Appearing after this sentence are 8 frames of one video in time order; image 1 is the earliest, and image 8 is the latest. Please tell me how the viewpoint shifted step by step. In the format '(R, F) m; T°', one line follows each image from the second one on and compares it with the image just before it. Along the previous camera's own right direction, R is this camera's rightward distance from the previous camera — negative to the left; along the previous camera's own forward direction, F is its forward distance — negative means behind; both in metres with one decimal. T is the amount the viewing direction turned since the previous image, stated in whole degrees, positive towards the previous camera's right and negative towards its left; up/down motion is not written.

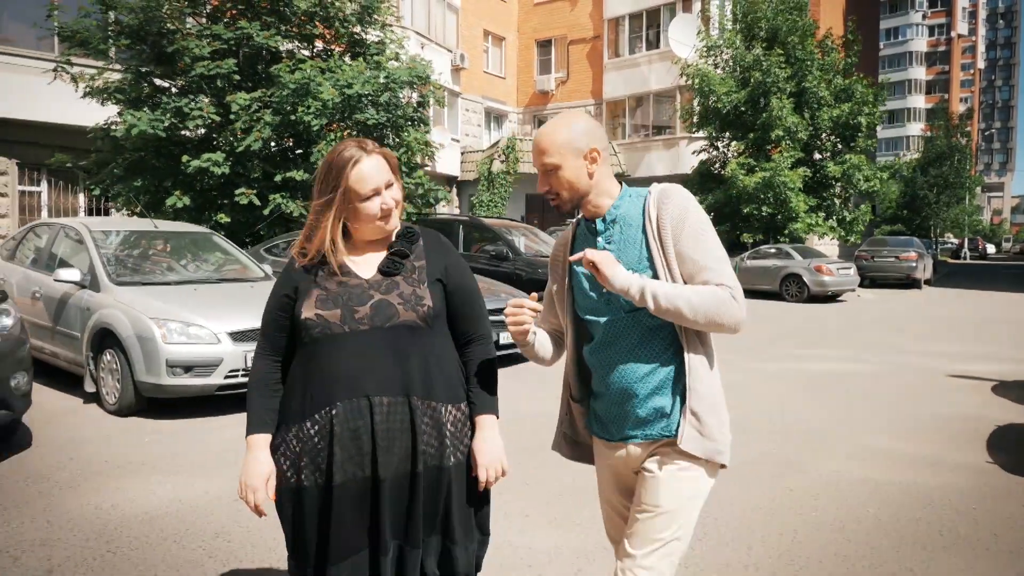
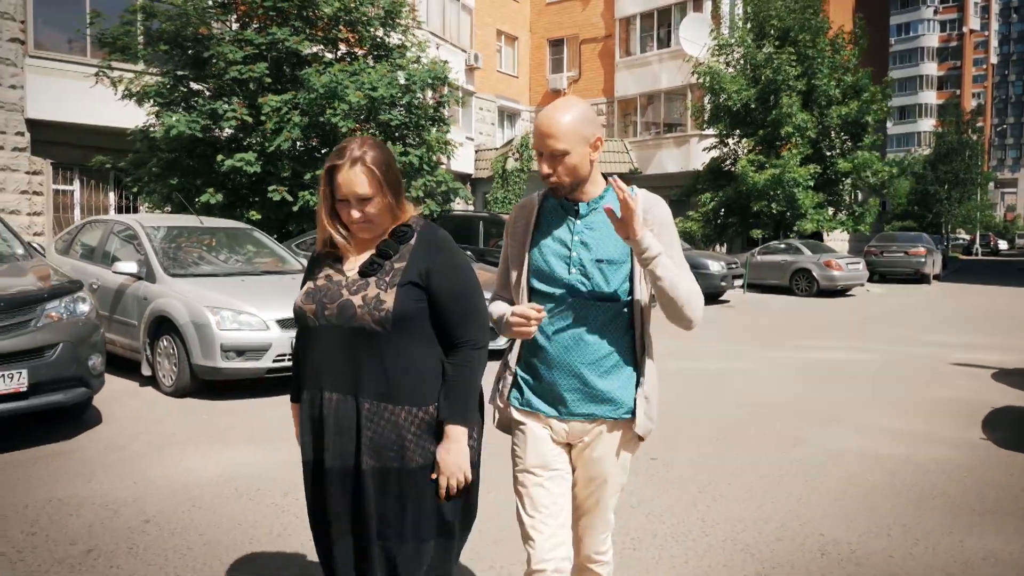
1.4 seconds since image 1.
(-0.1, -0.5) m; -1°
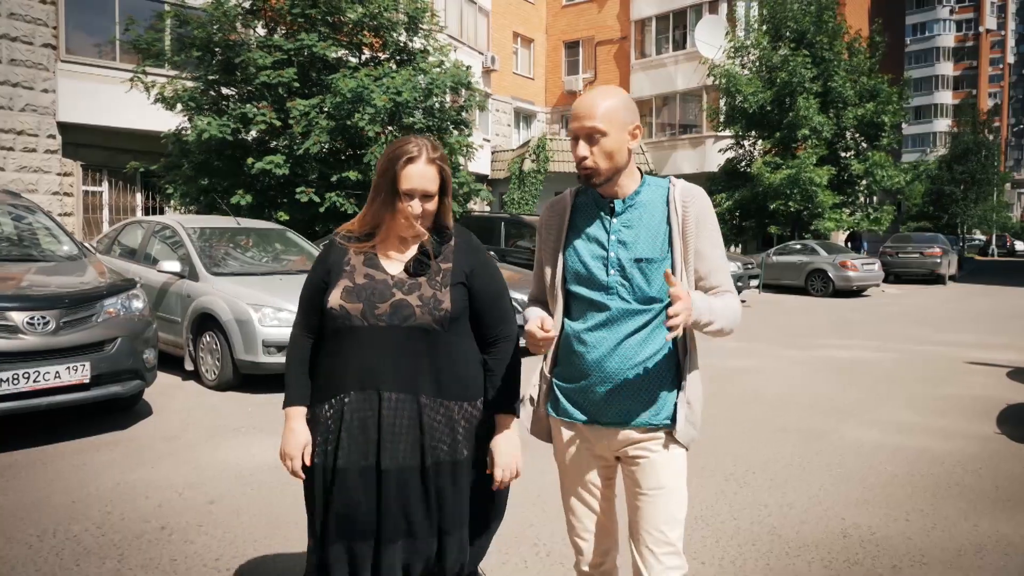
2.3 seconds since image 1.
(-0.1, -0.3) m; -1°
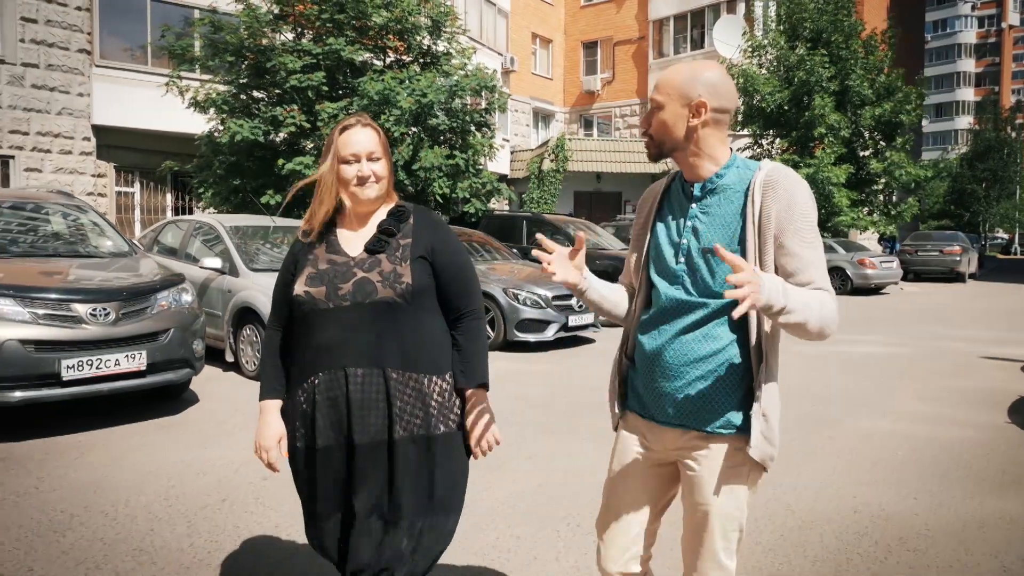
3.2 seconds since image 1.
(-0.1, -0.3) m; -1°
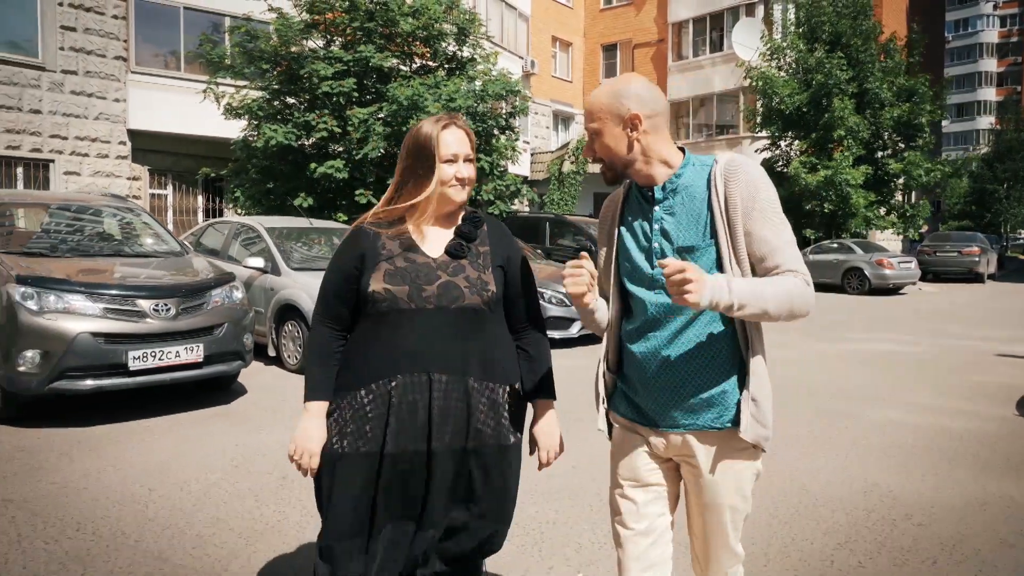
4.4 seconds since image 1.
(-0.1, -0.4) m; -1°
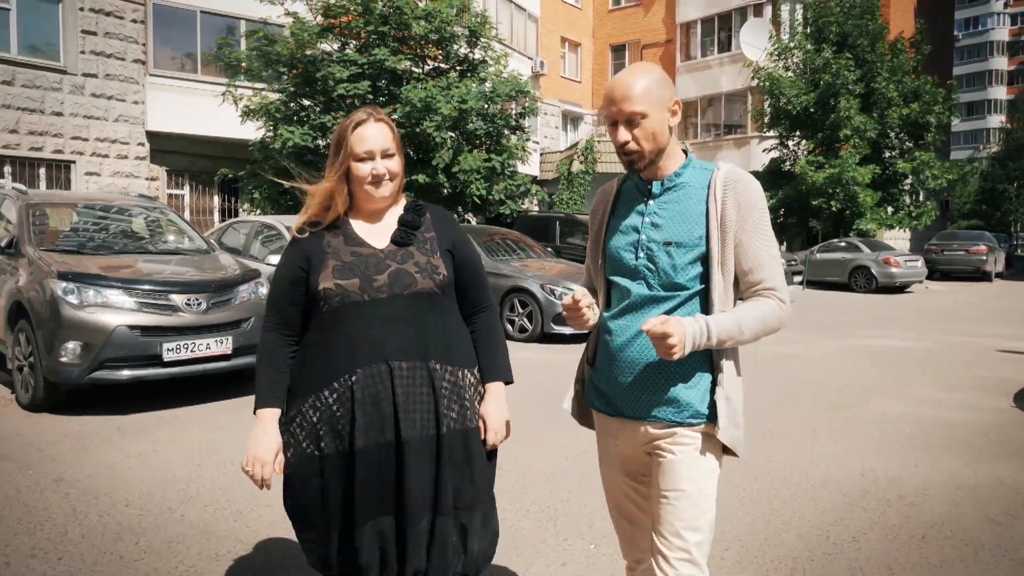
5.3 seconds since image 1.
(0.0, -0.3) m; -1°
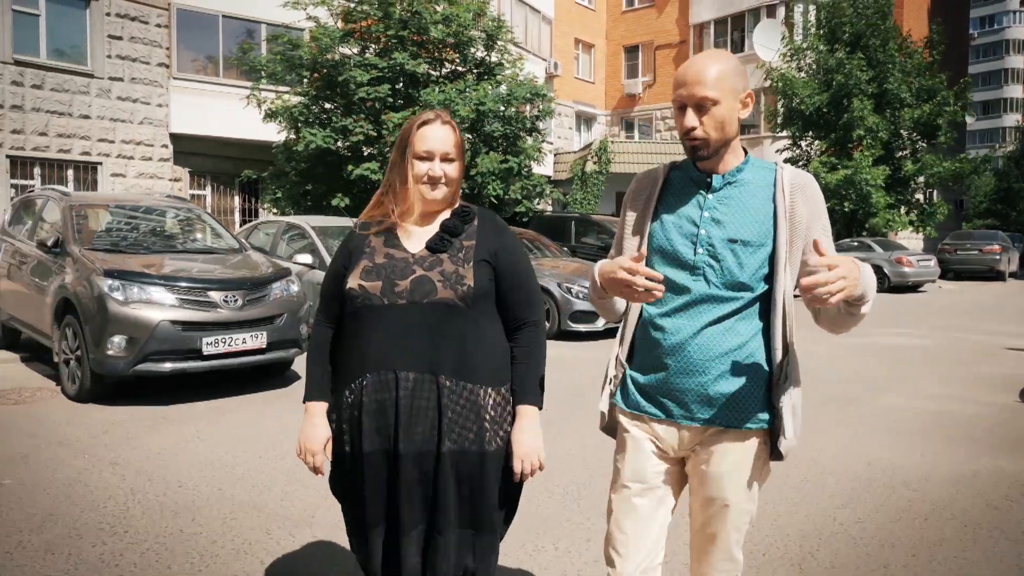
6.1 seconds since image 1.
(-0.1, -0.3) m; -1°
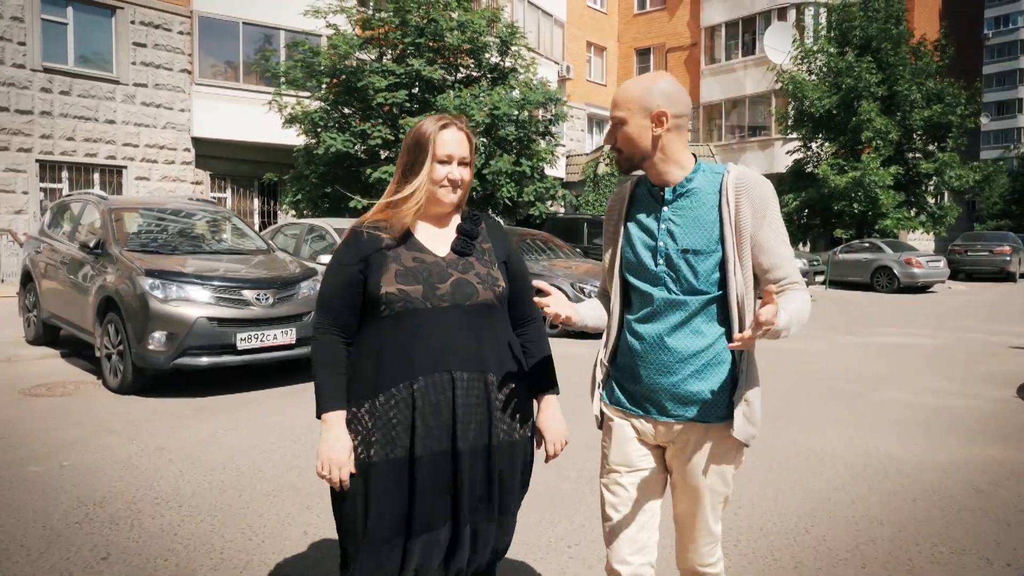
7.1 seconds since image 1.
(0.0, -0.4) m; -1°
